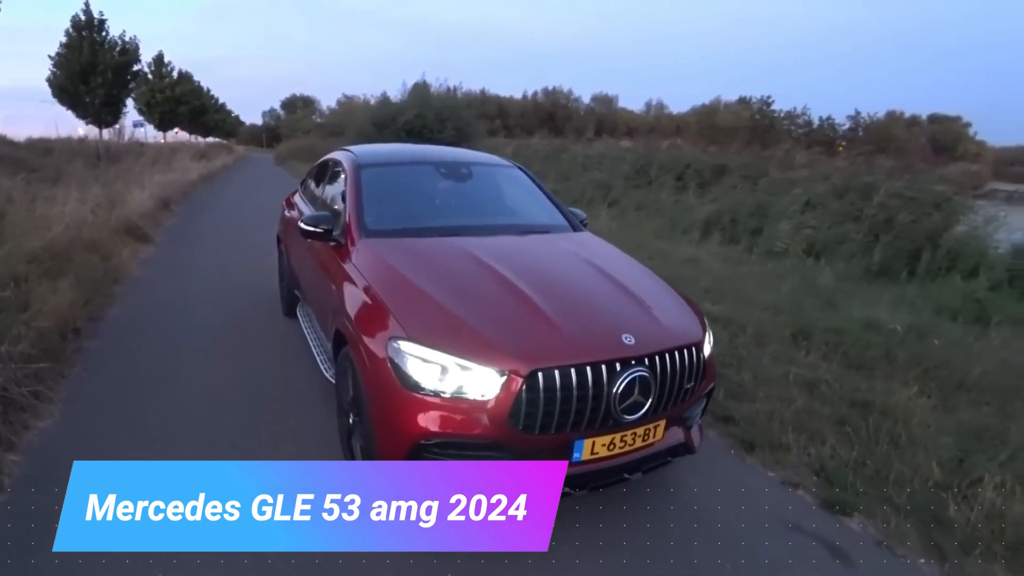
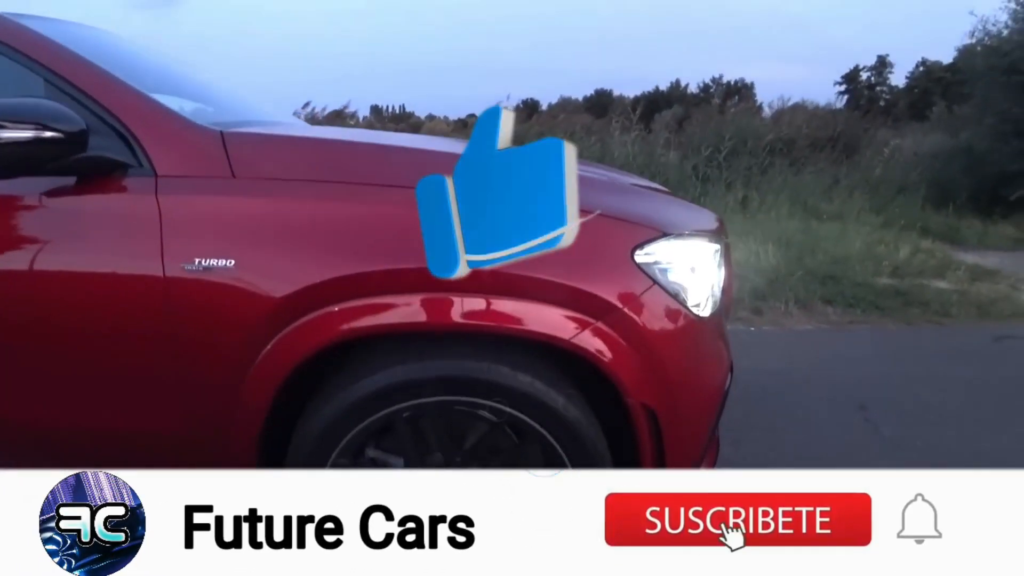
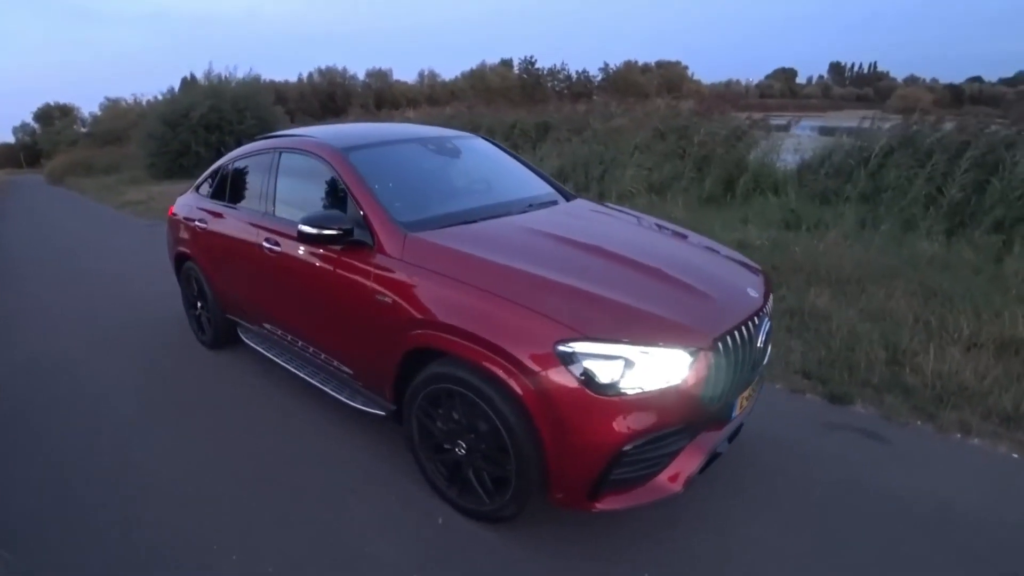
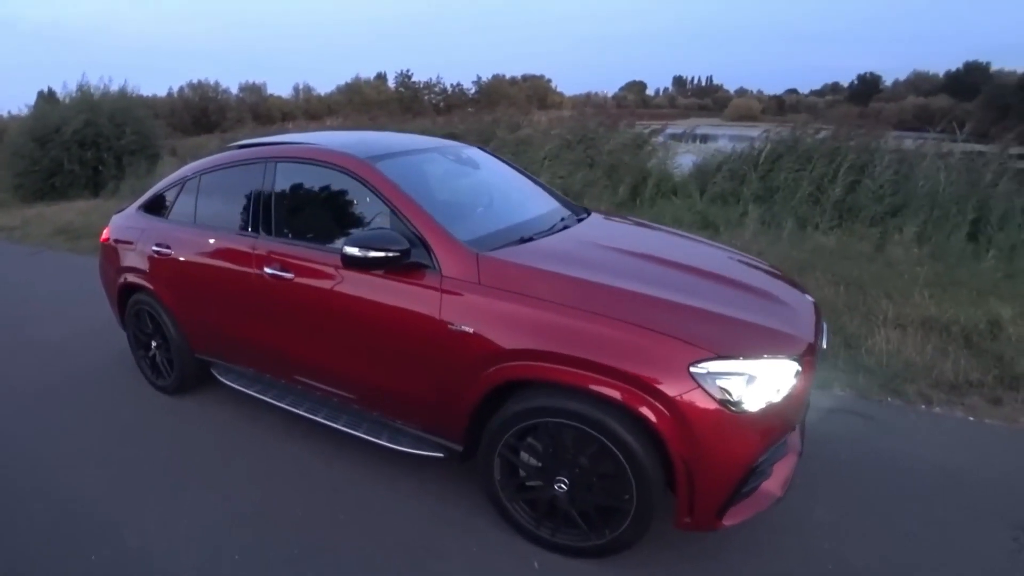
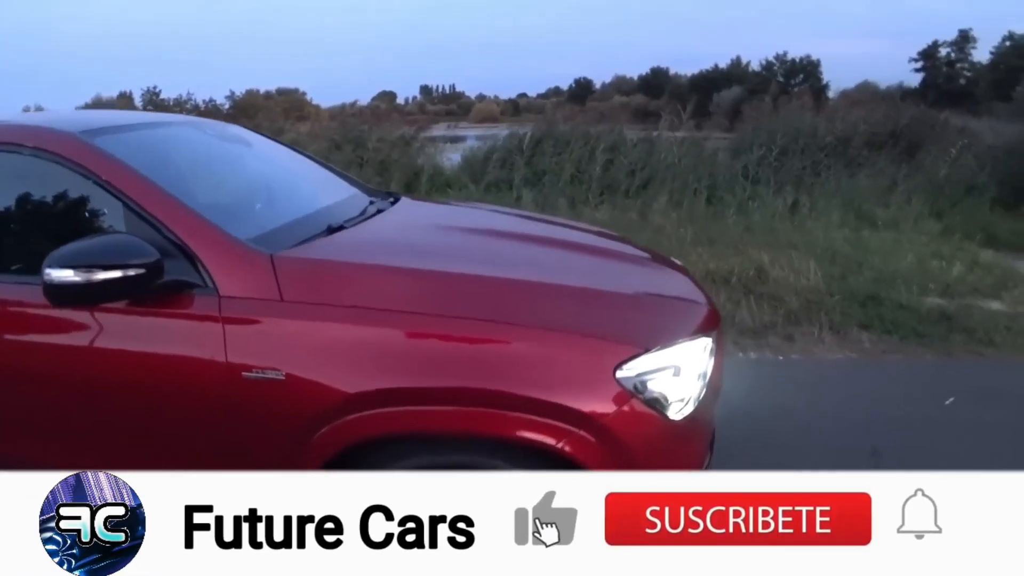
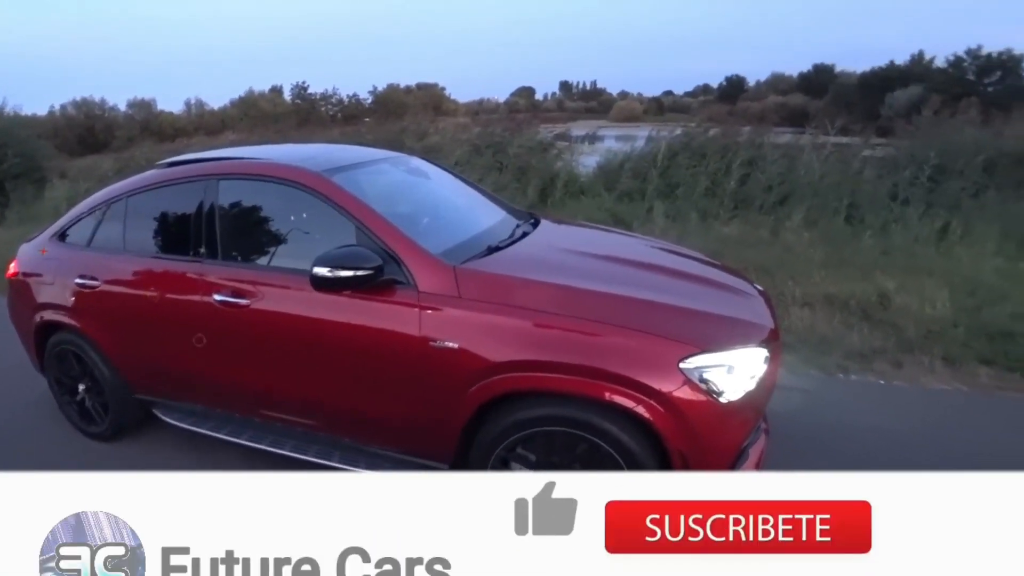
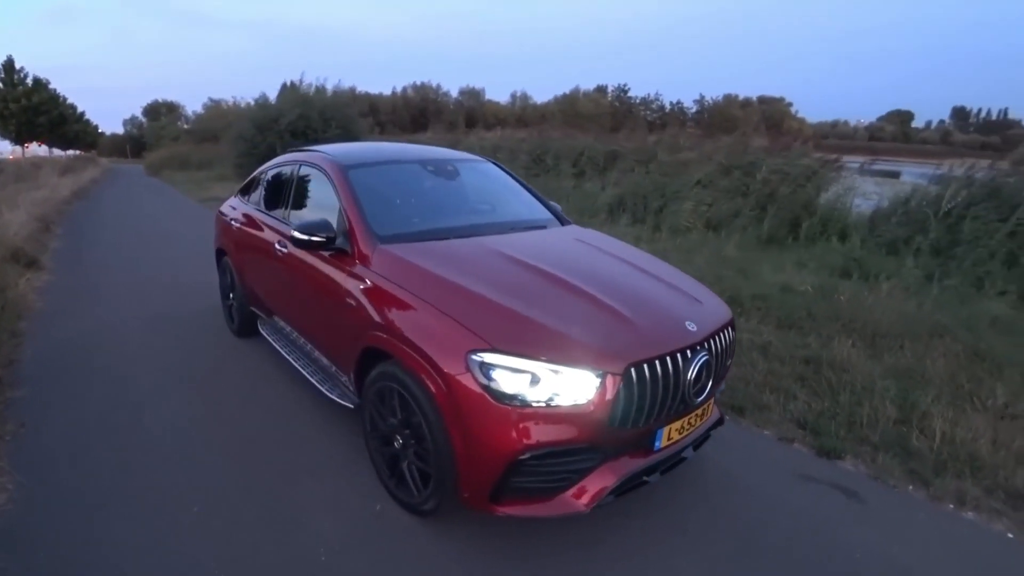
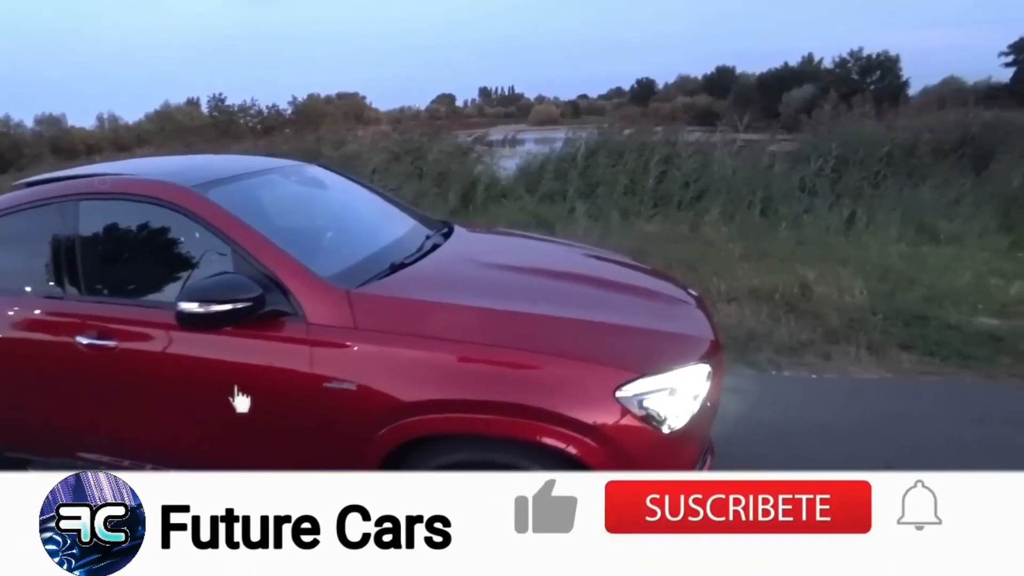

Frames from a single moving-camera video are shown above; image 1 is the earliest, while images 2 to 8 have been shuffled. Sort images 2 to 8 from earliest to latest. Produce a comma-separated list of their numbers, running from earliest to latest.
7, 3, 4, 6, 8, 5, 2
